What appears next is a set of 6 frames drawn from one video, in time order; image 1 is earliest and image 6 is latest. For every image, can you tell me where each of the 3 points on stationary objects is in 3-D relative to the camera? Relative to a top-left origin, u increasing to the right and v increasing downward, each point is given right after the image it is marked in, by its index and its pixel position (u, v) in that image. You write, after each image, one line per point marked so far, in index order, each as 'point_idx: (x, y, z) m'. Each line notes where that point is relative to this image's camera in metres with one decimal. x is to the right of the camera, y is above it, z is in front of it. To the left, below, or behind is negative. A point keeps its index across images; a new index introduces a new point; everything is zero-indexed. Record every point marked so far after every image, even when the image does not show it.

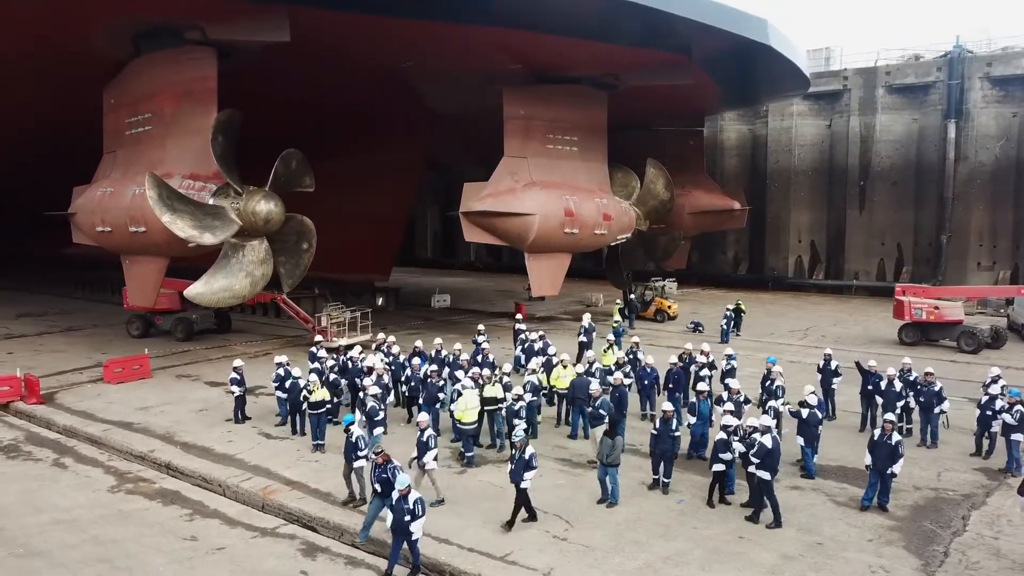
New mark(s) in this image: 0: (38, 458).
0: (-6.3, -2.3, +9.3) m
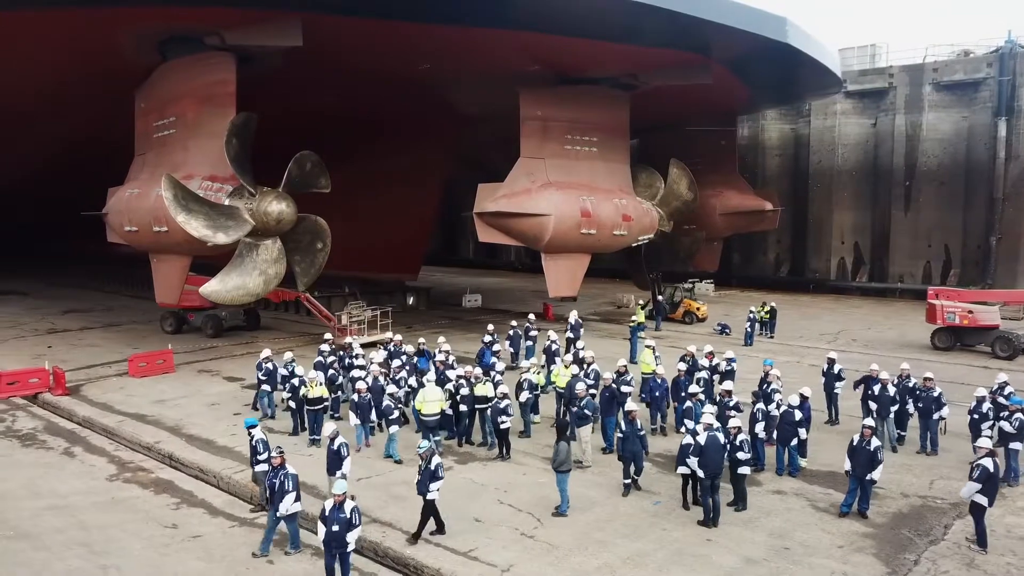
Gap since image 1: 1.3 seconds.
0: (-6.4, -2.2, +9.7) m
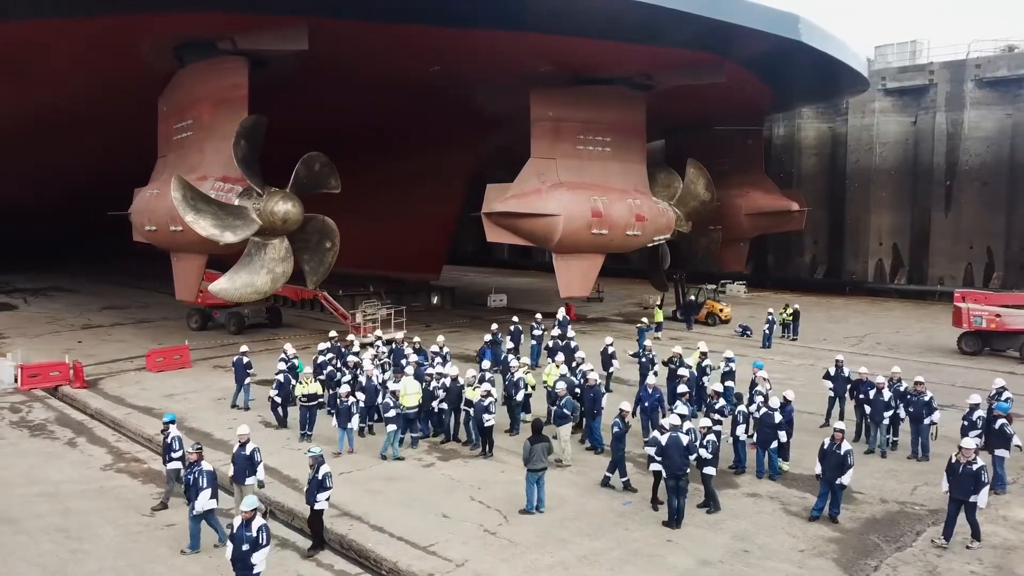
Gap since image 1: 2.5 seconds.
0: (-6.6, -2.2, +10.1) m
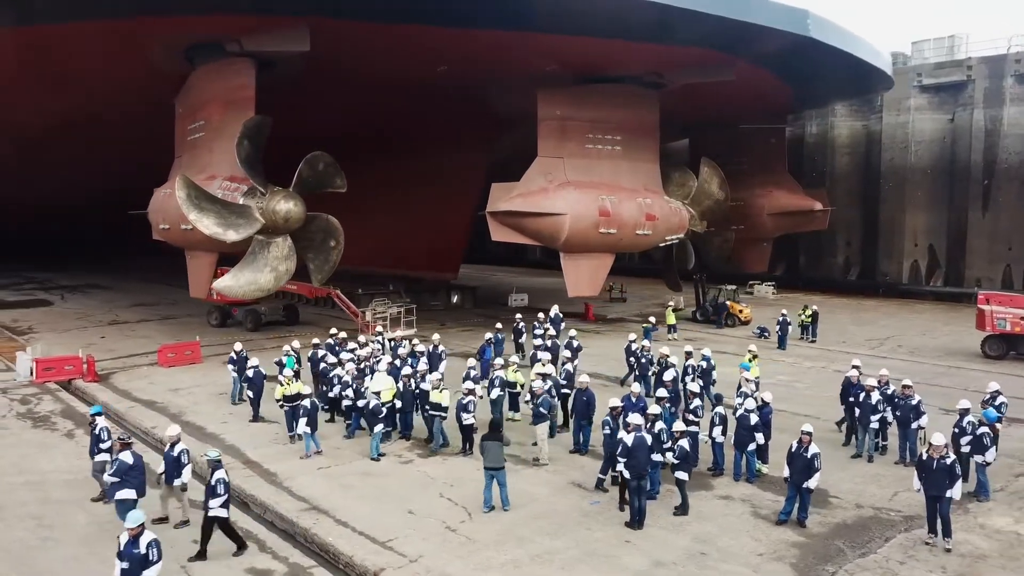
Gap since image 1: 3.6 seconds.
0: (-6.8, -2.1, +10.5) m
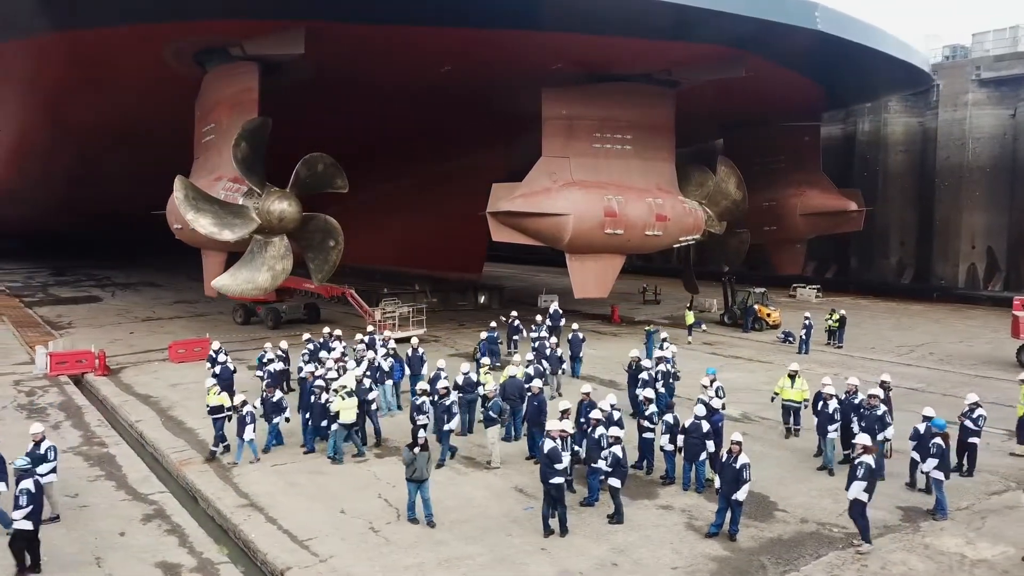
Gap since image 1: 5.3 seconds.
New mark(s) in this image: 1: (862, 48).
0: (-7.2, -2.1, +10.9) m
1: (+9.1, +6.5, +18.6) m
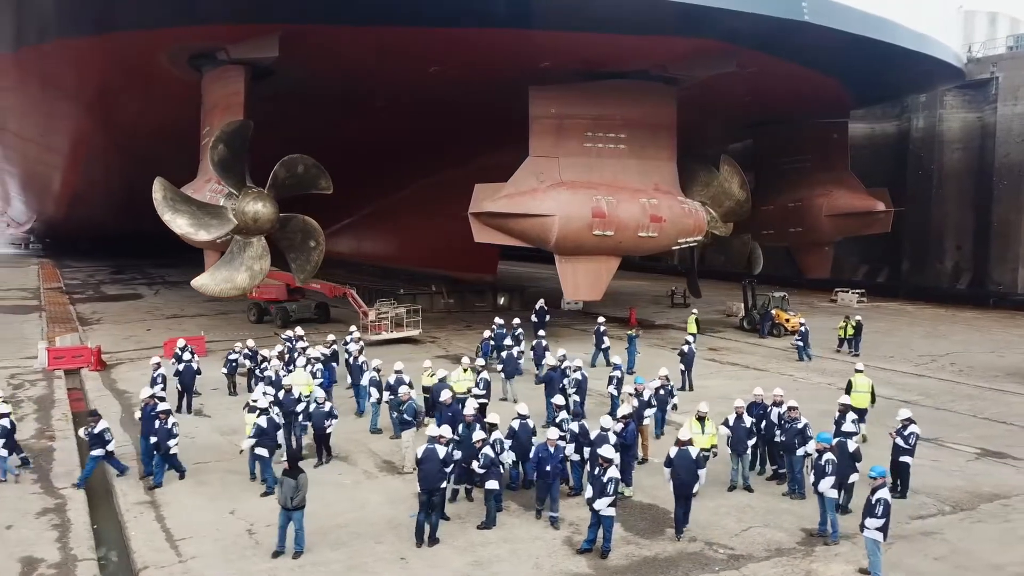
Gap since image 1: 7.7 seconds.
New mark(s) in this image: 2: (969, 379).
0: (-8.0, -2.0, +11.3) m
1: (+8.9, +6.4, +17.7) m
2: (+11.0, -2.2, +17.4) m
